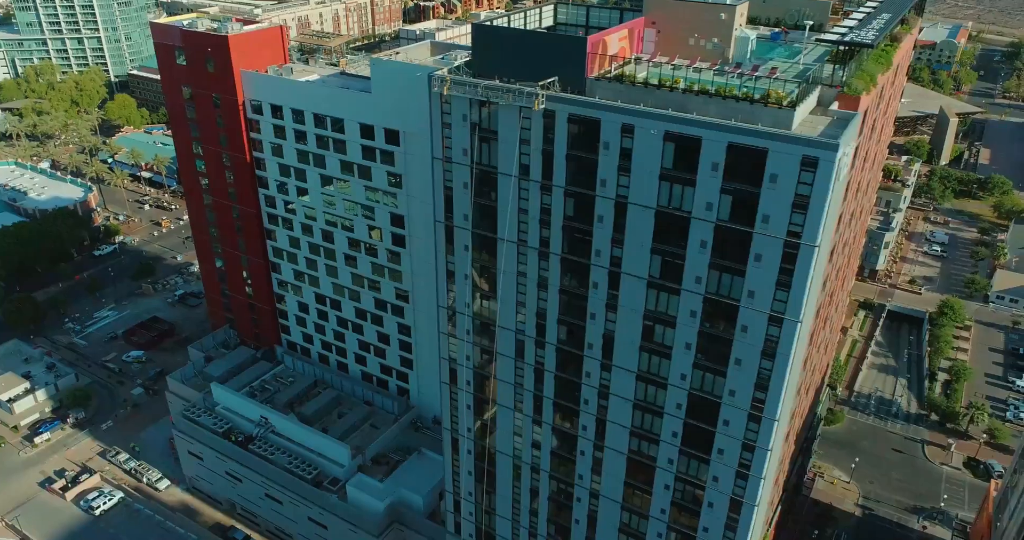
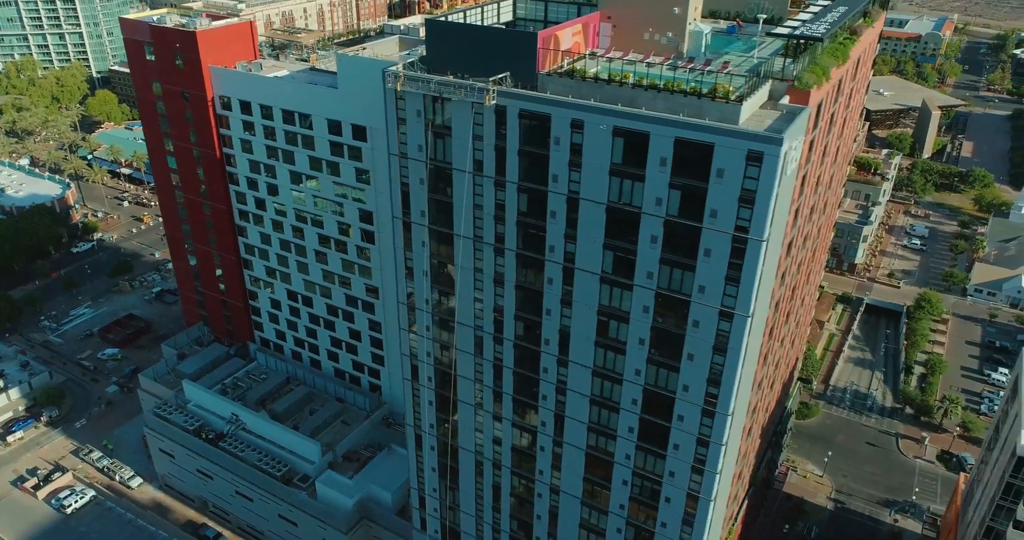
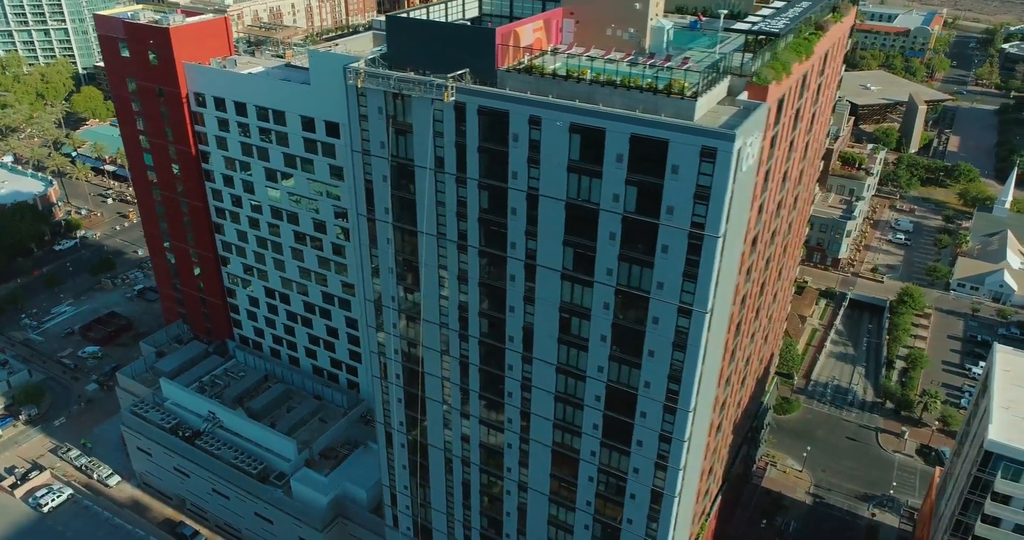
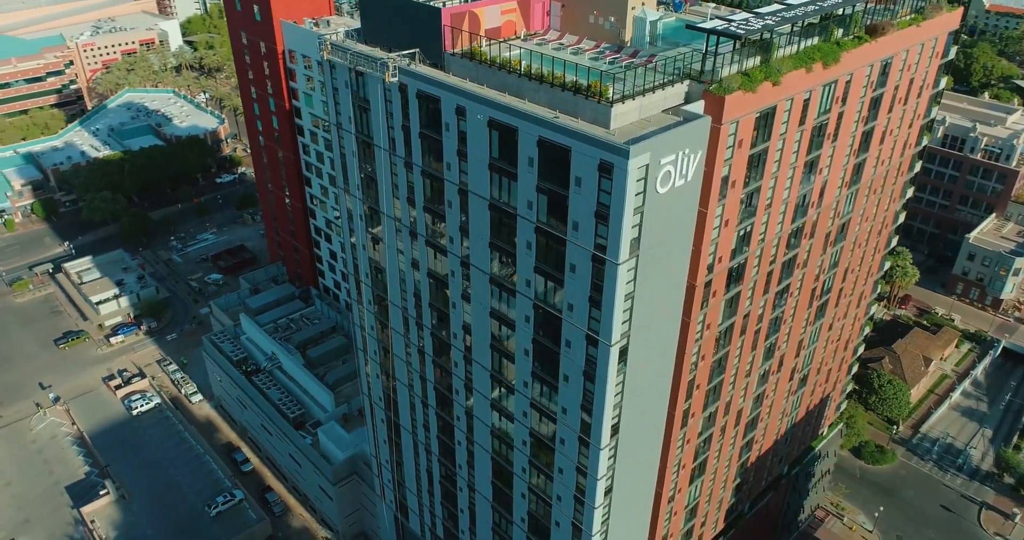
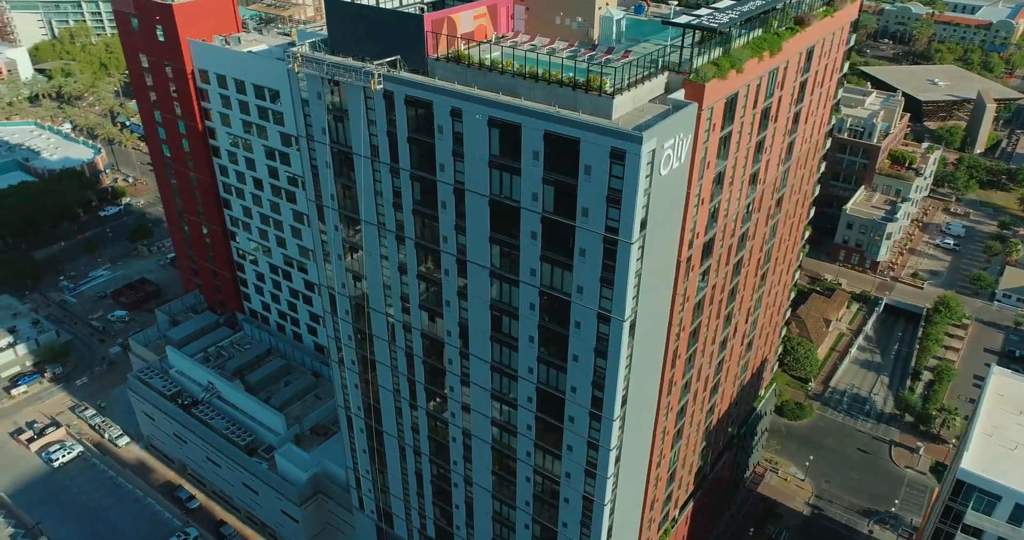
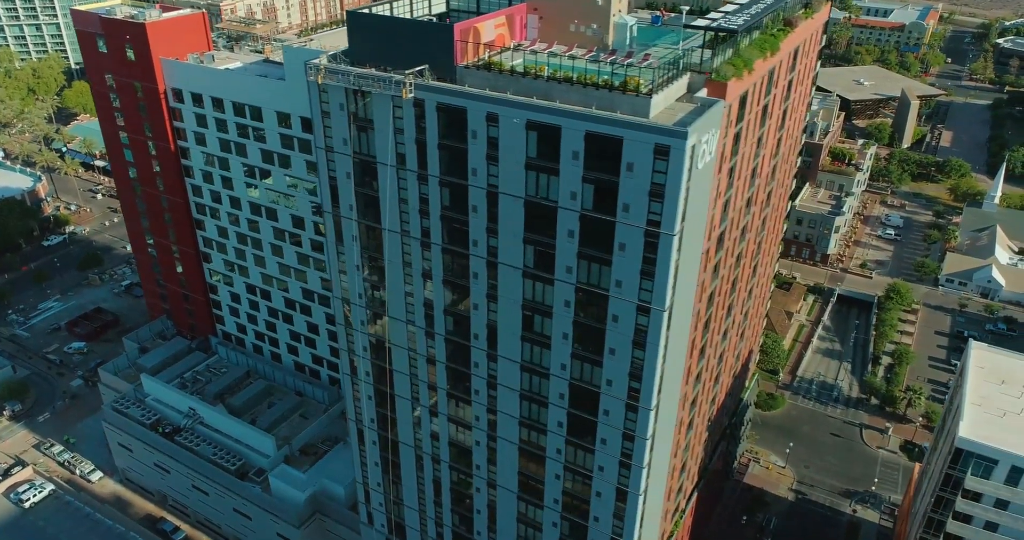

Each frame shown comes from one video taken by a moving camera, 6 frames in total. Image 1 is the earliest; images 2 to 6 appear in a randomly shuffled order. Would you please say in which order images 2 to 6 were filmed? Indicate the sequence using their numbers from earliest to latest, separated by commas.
2, 3, 6, 5, 4
